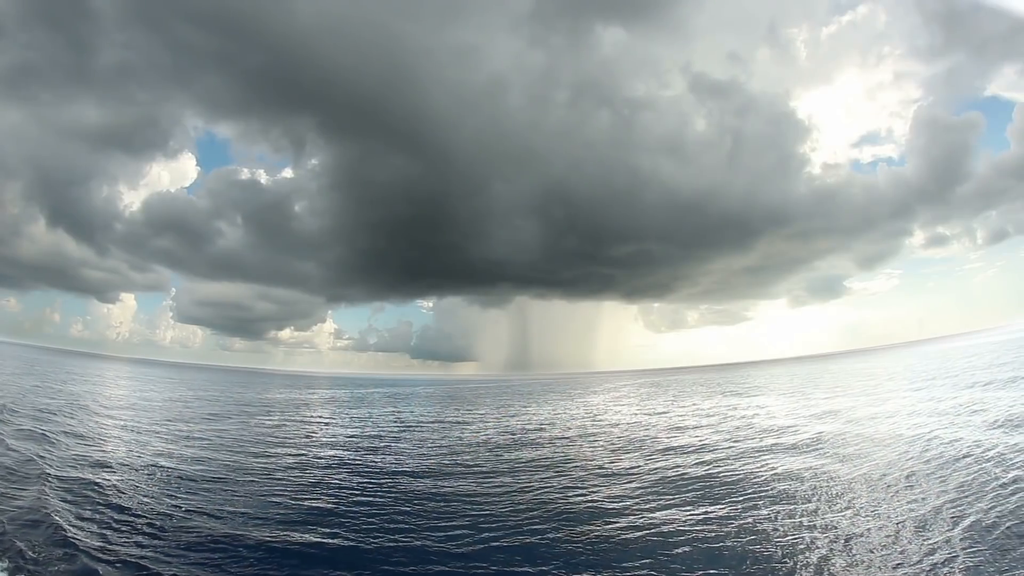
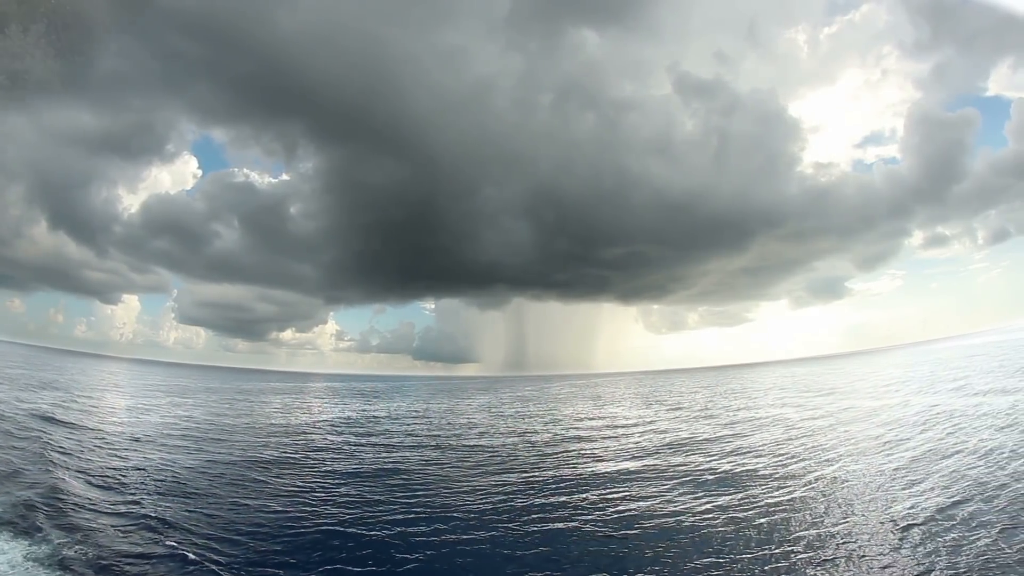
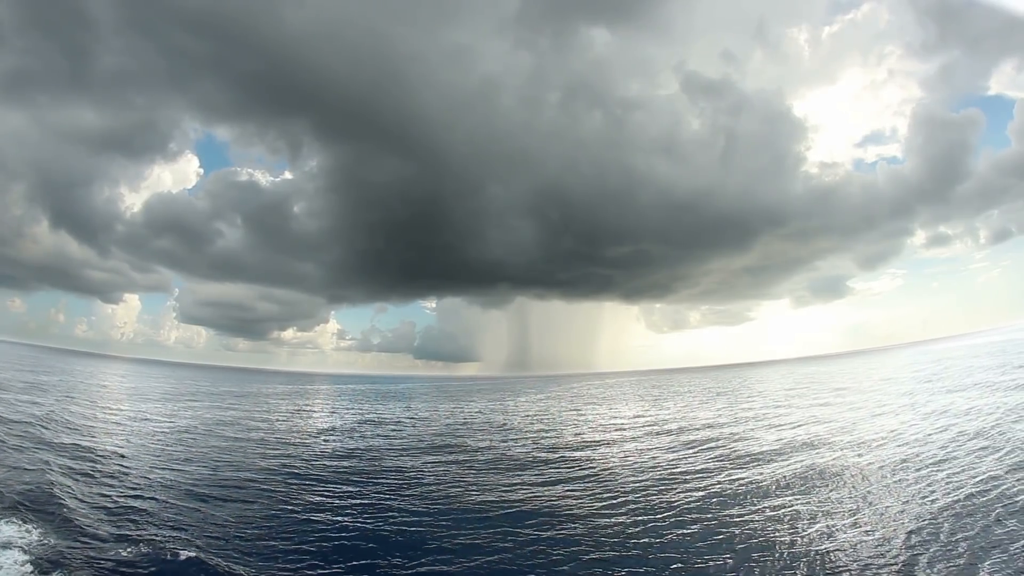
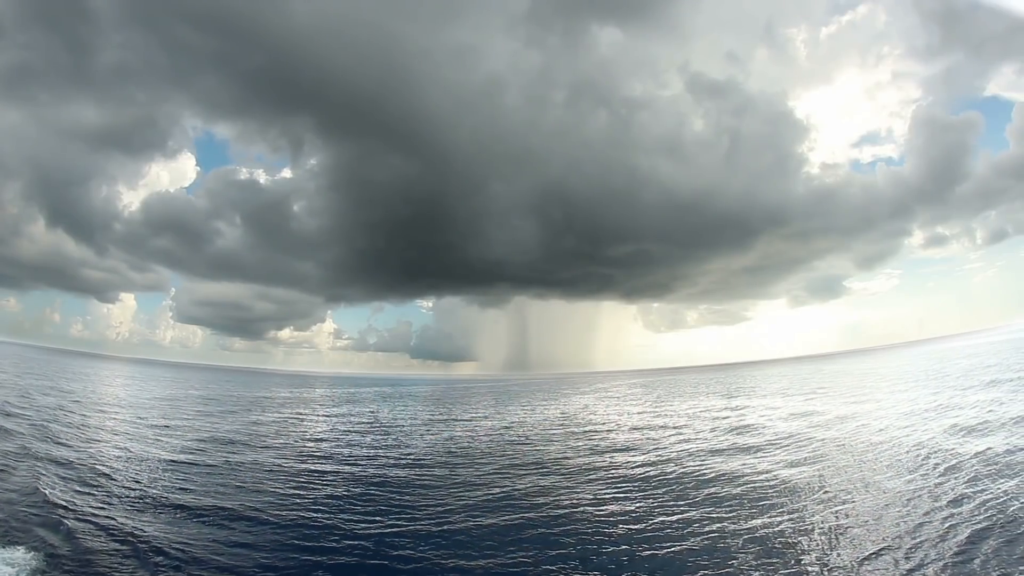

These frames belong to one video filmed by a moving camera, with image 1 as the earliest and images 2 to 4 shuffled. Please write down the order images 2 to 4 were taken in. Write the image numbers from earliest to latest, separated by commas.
4, 3, 2
